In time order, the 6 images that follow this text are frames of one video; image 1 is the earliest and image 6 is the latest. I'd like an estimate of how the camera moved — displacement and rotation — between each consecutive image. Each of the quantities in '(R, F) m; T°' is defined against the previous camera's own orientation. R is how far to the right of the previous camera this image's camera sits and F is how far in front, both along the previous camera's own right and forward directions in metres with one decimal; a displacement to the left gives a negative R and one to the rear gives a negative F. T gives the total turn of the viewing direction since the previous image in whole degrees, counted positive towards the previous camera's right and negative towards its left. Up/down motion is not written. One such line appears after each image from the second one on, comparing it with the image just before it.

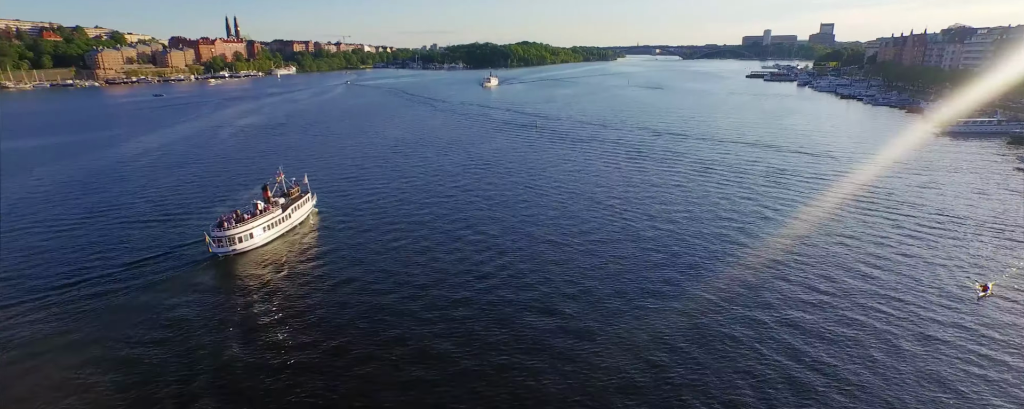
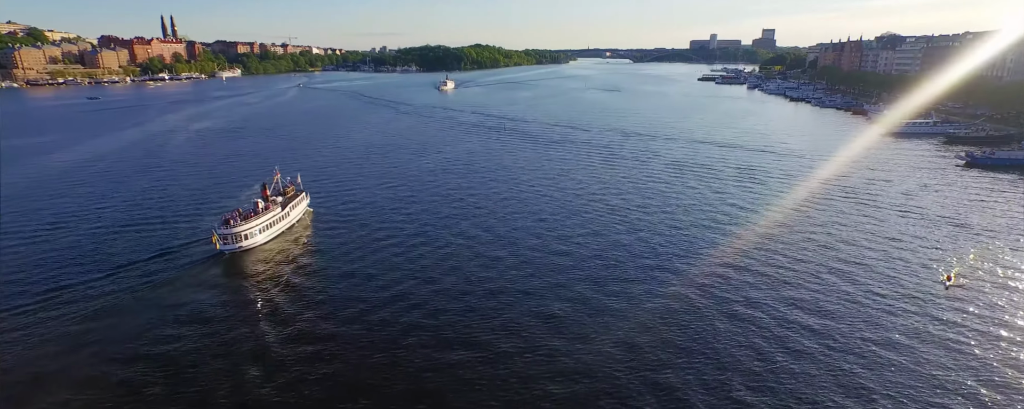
(-0.8, -0.2) m; +4°
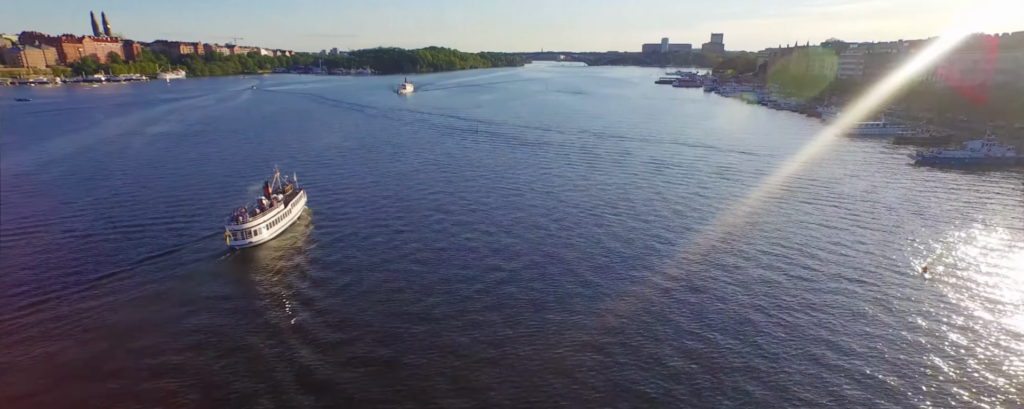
(-0.8, -0.2) m; +4°
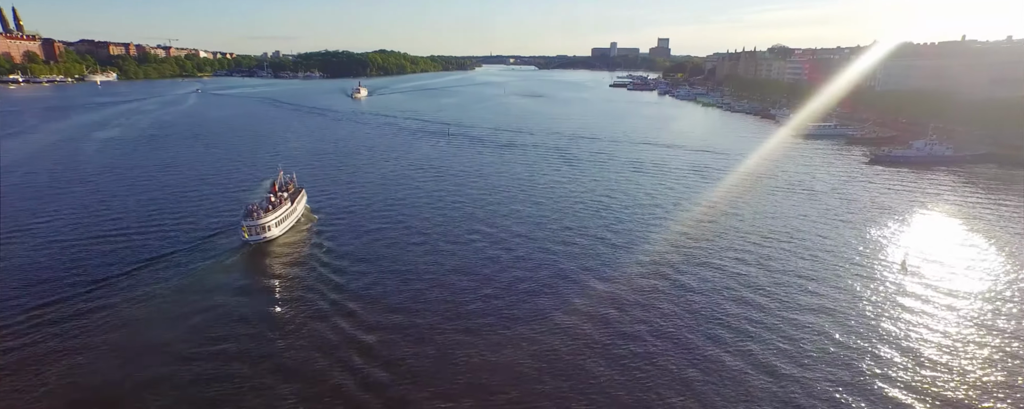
(-0.9, -0.3) m; +4°
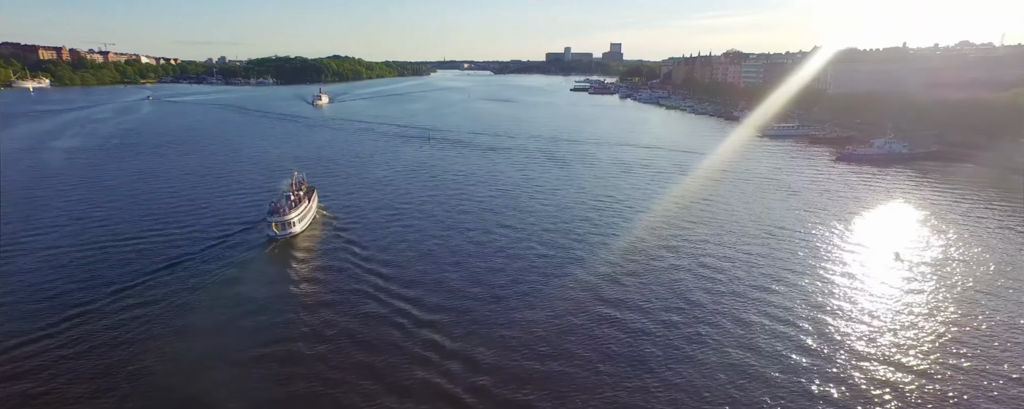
(-1.0, -0.6) m; +4°
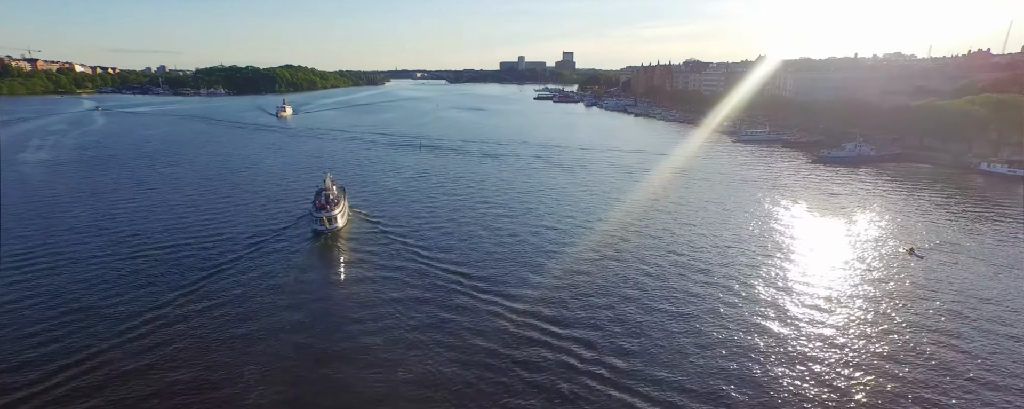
(-1.5, -0.9) m; +3°
